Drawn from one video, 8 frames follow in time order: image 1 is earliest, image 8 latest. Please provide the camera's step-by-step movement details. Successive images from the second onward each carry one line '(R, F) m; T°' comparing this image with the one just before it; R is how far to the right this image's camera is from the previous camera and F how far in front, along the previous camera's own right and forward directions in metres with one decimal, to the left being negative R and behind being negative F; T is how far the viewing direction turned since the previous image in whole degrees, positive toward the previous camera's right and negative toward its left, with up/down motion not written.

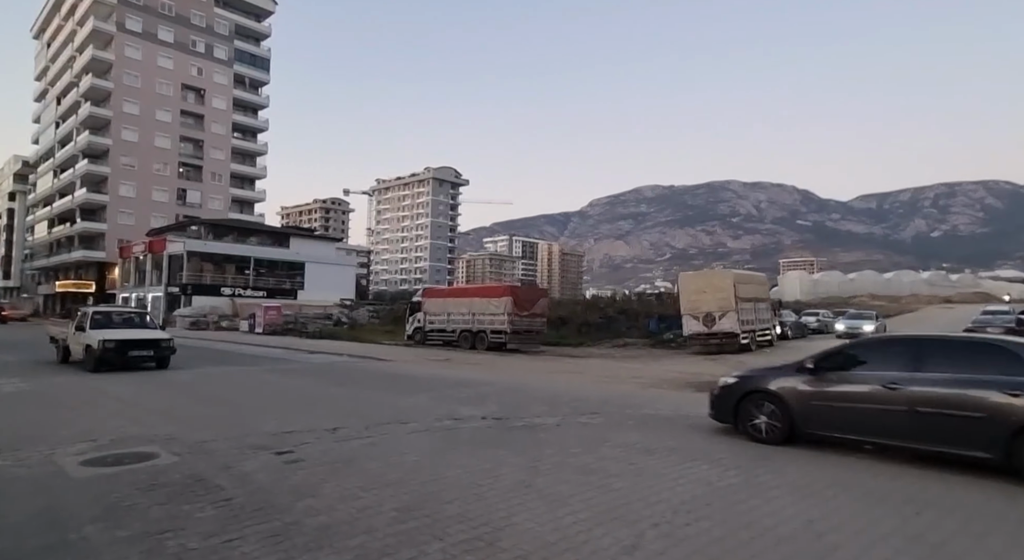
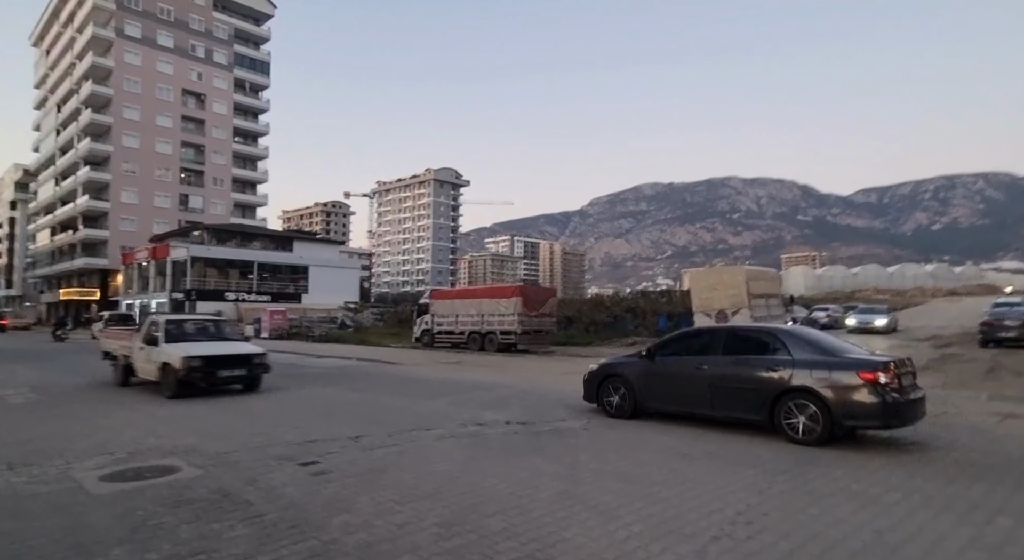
(-0.3, +0.2) m; 0°
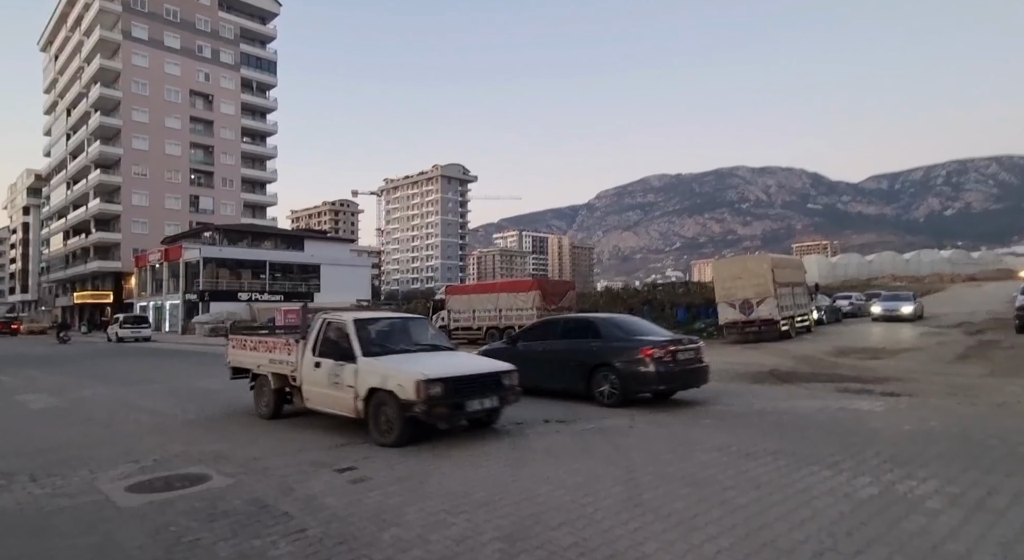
(-0.4, +0.5) m; -1°
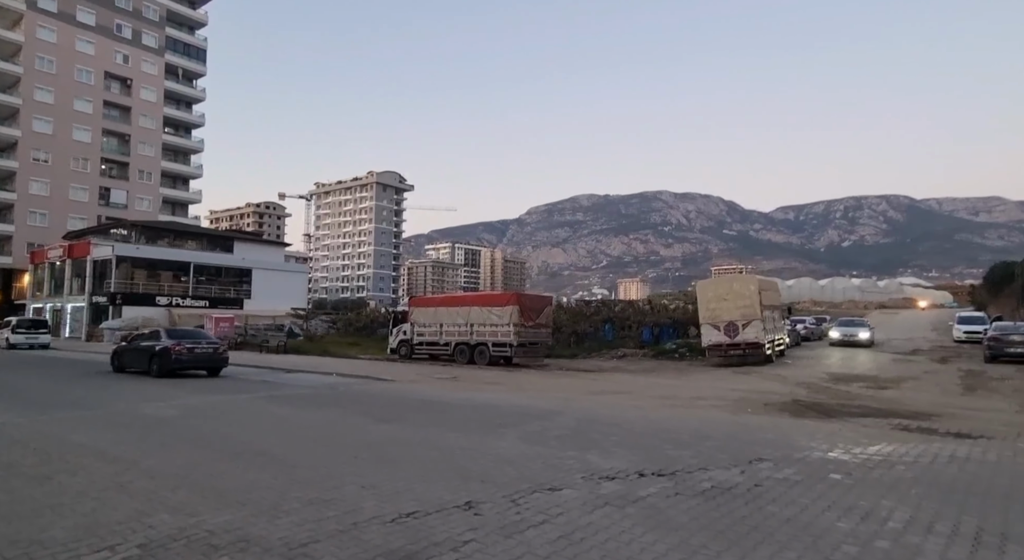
(-2.0, +1.9) m; +7°
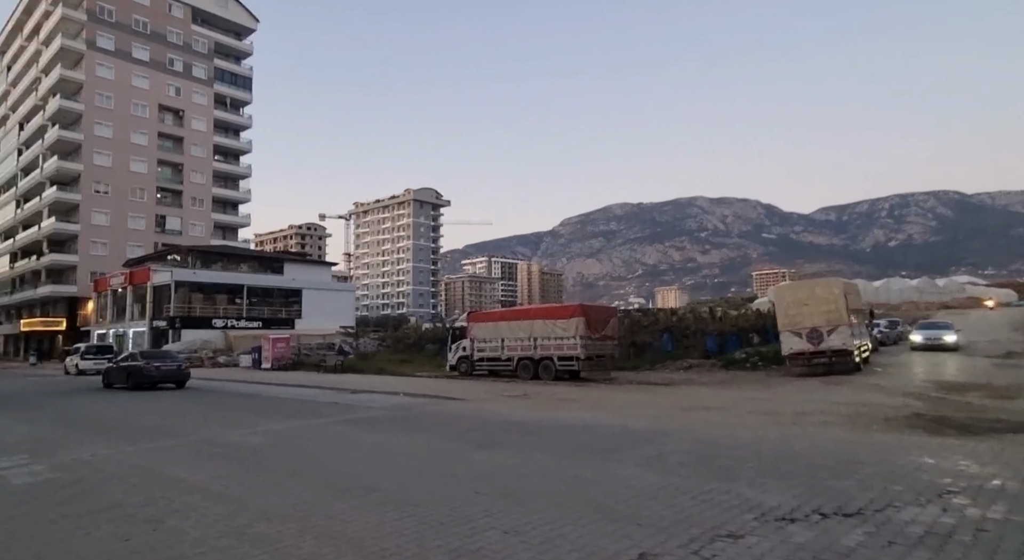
(-1.2, +0.7) m; -4°
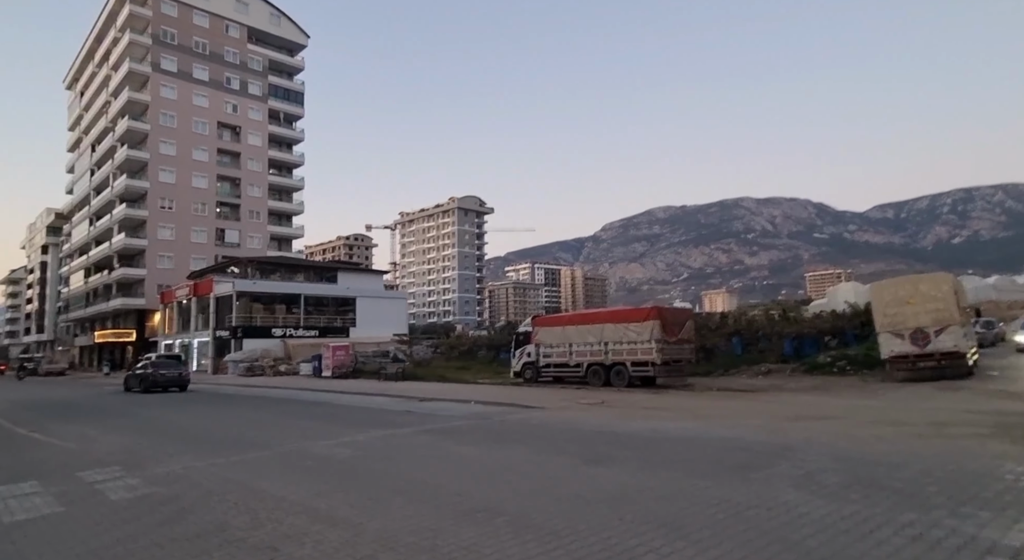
(-1.1, +0.9) m; -4°
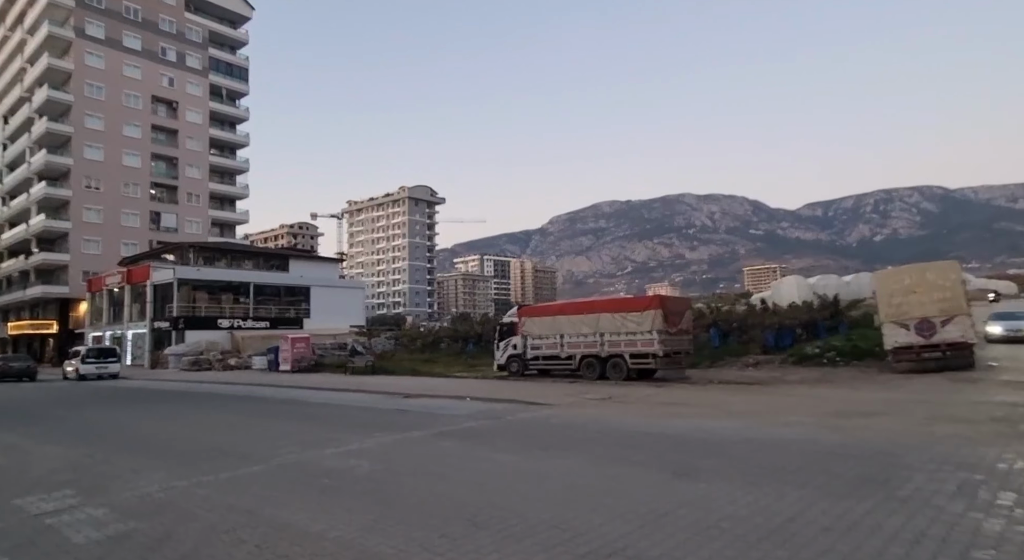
(-1.7, +1.8) m; +5°
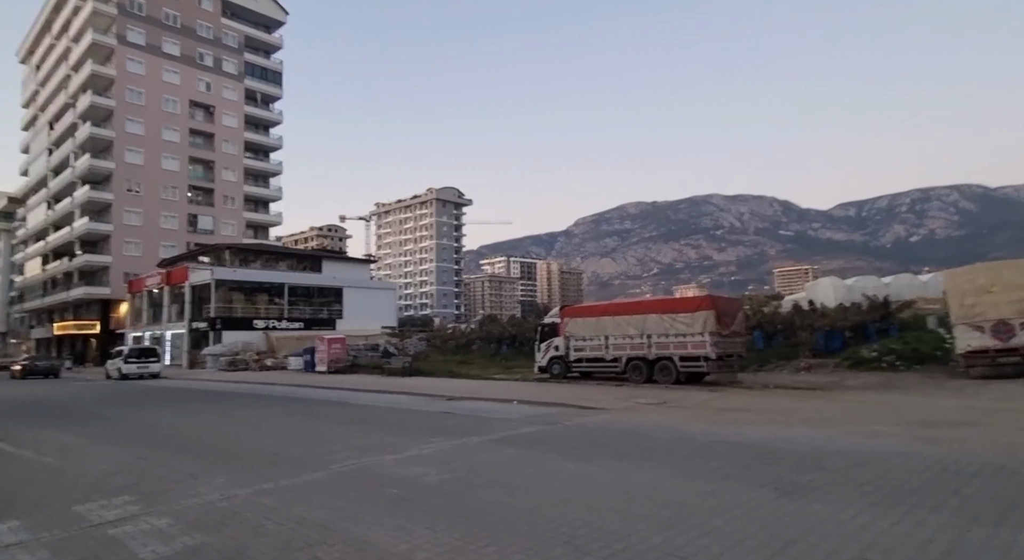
(-0.7, +0.6) m; -3°
